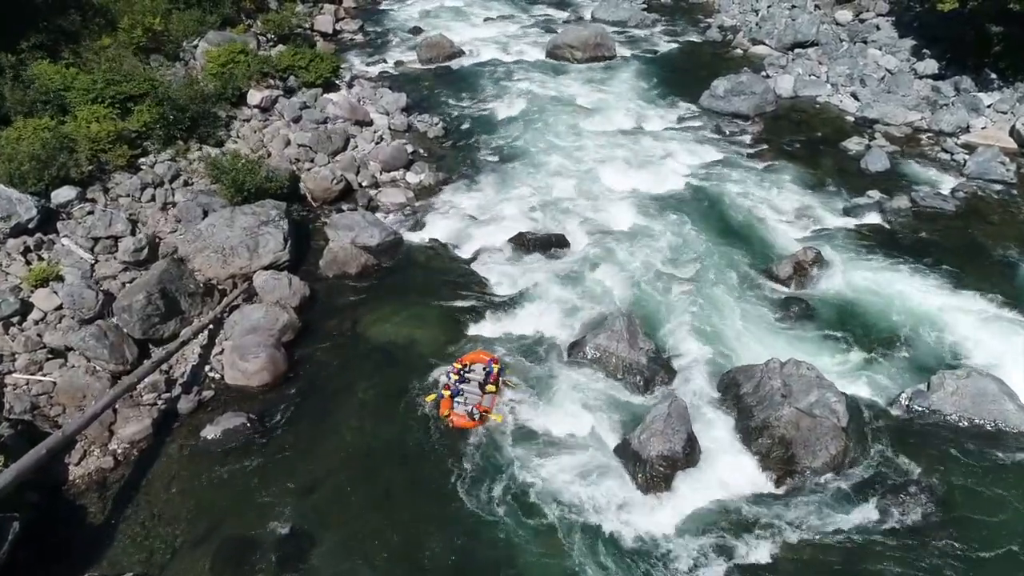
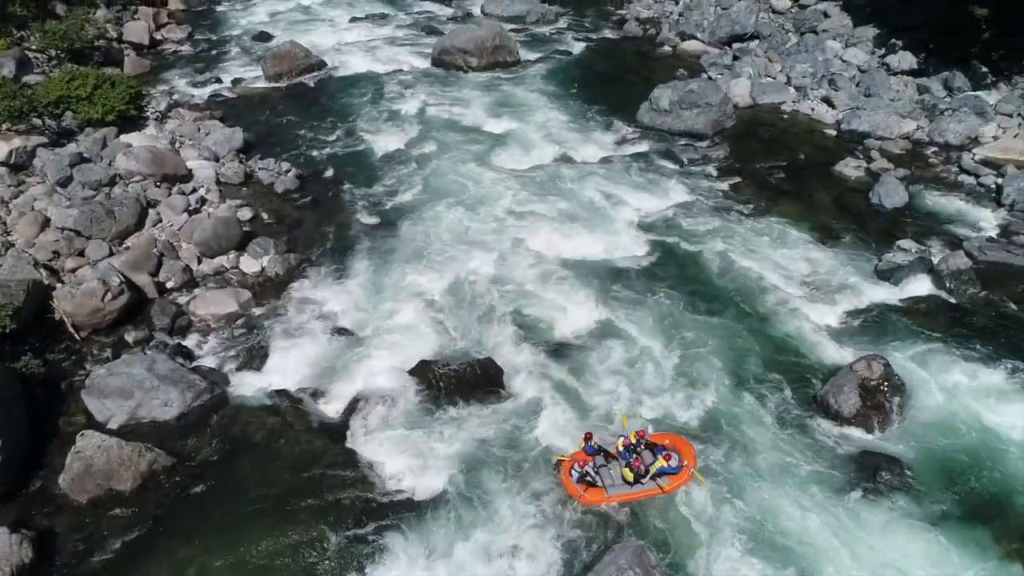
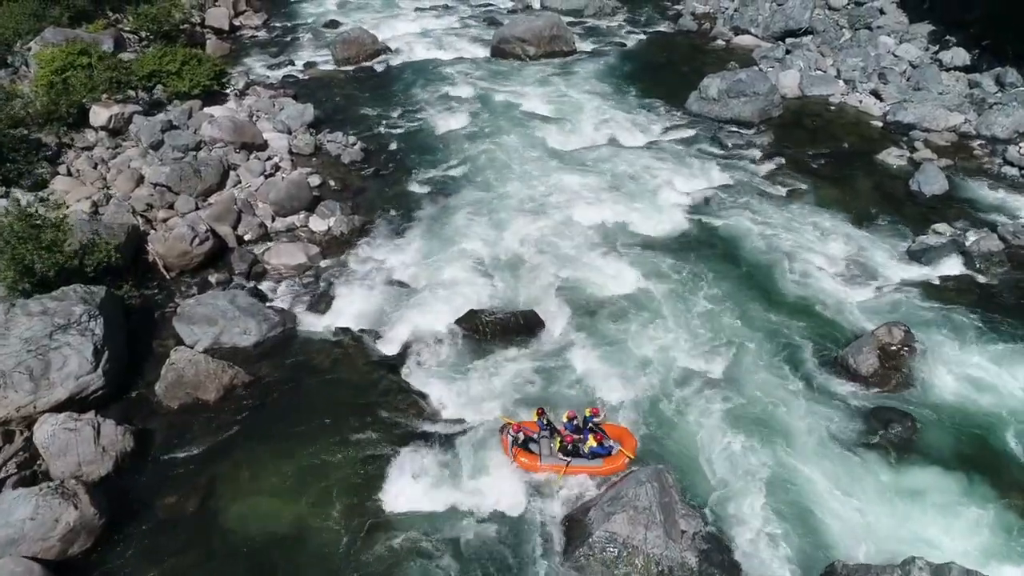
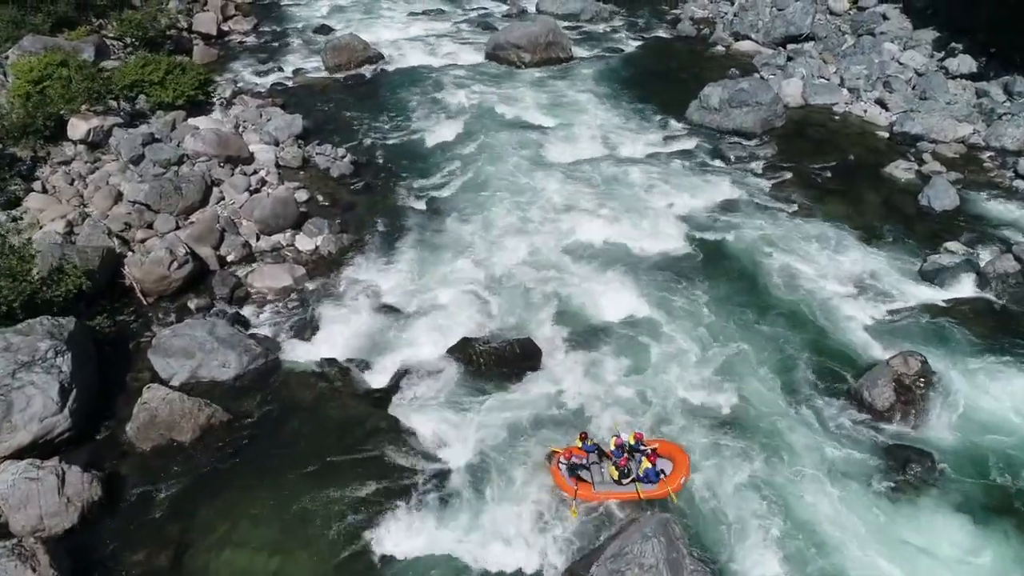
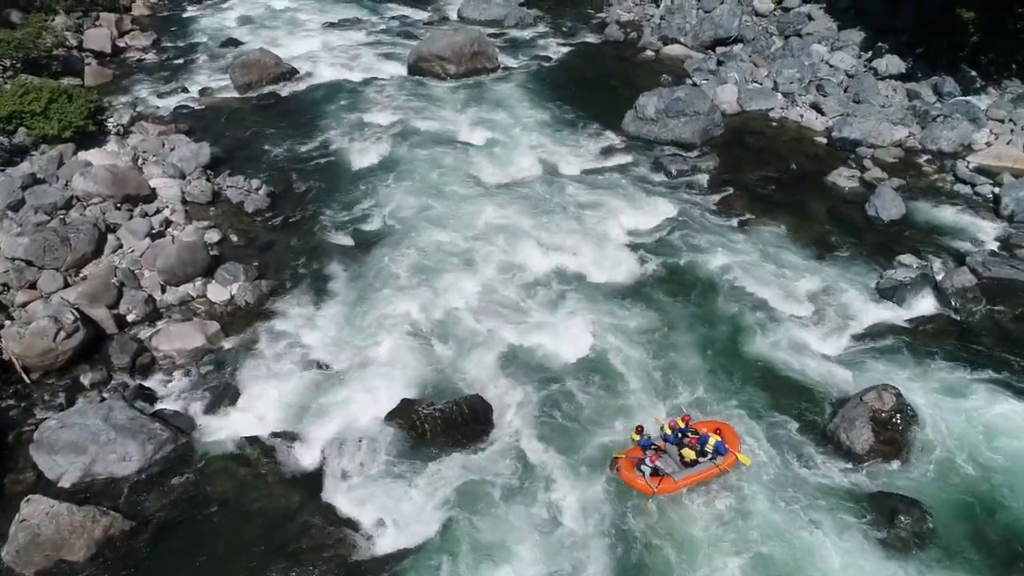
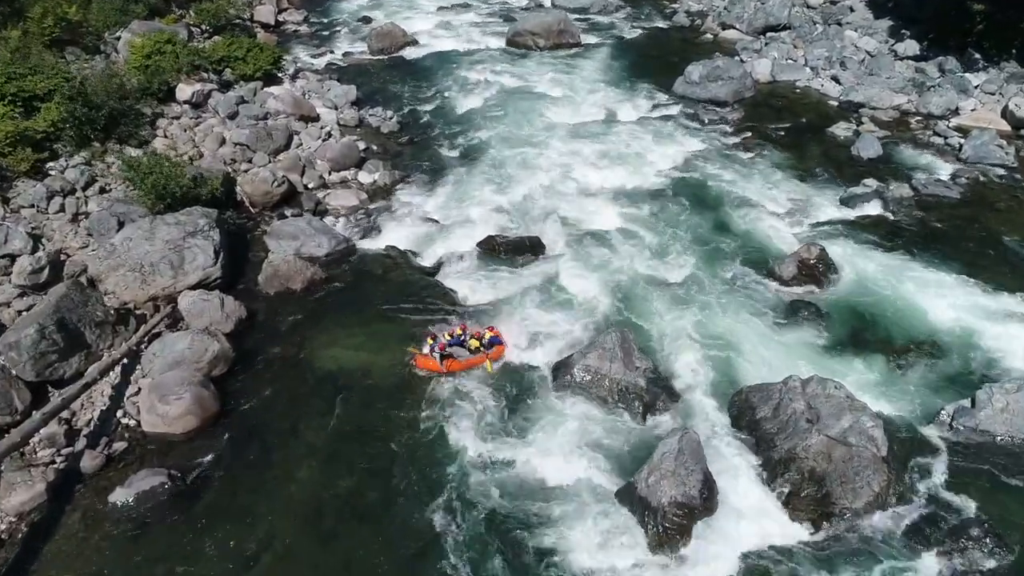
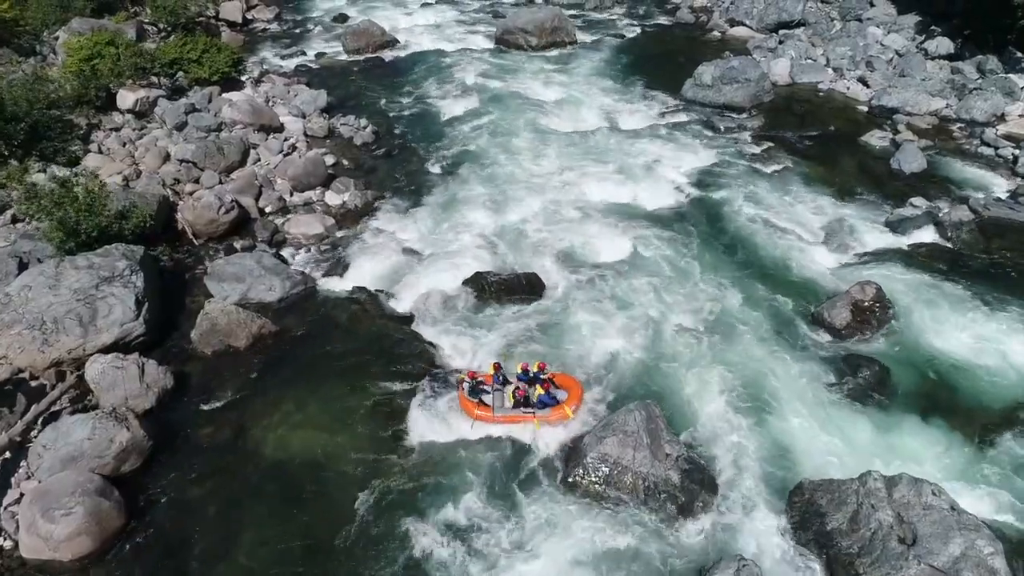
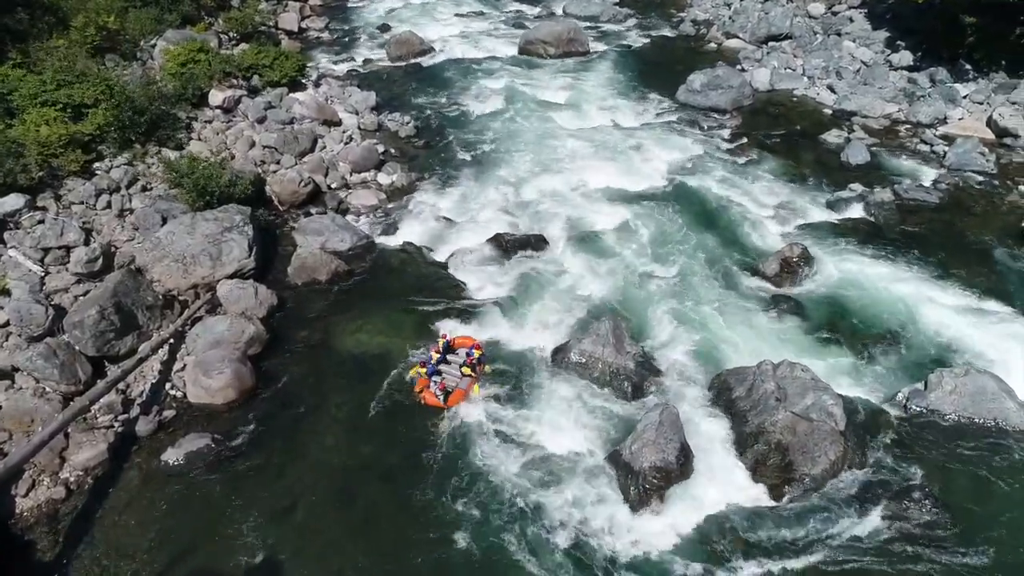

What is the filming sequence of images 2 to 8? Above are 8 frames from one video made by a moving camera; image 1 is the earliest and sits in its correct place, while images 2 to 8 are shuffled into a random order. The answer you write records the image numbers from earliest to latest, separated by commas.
8, 6, 7, 3, 4, 2, 5
